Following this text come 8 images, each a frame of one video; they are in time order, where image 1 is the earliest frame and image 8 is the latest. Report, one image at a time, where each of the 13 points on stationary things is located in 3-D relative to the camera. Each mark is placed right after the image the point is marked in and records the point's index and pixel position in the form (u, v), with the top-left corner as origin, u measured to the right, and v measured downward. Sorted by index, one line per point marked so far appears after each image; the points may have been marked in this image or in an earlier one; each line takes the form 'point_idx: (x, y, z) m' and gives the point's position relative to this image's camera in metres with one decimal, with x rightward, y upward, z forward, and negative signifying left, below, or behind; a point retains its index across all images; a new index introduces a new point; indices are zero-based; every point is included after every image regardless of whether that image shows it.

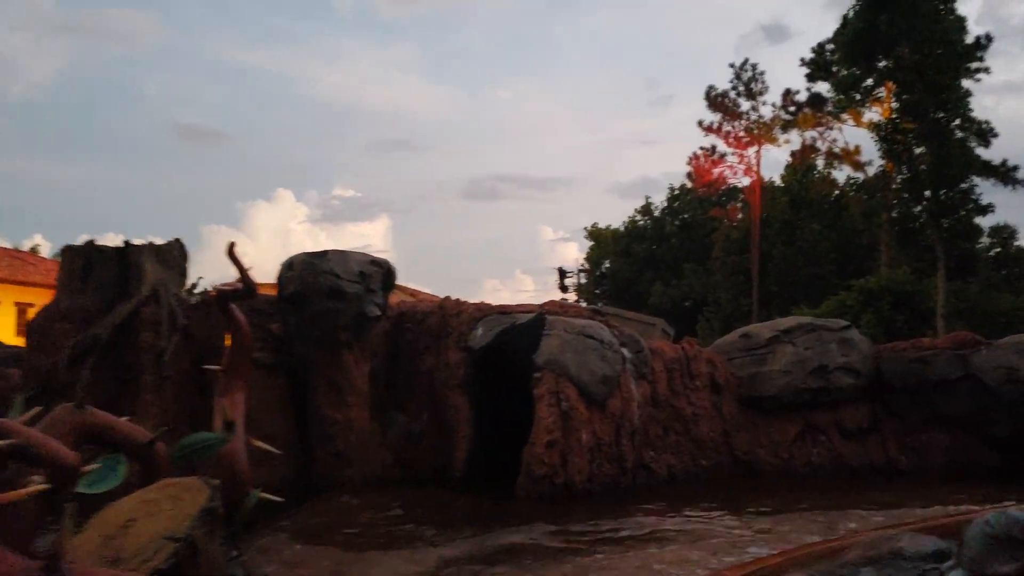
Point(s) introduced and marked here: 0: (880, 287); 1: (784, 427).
0: (+7.7, -0.1, +19.9) m
1: (+2.9, -1.4, +9.9) m
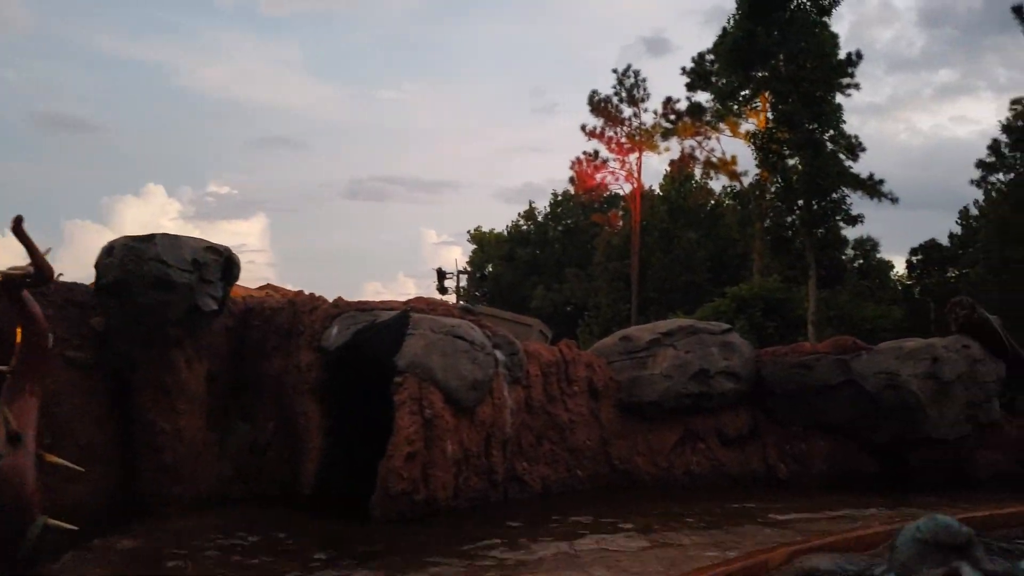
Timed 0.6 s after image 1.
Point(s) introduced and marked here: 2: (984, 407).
0: (+5.1, -0.2, +19.8) m
1: (+1.5, -1.4, +9.3) m
2: (+4.8, -1.2, +9.7) m
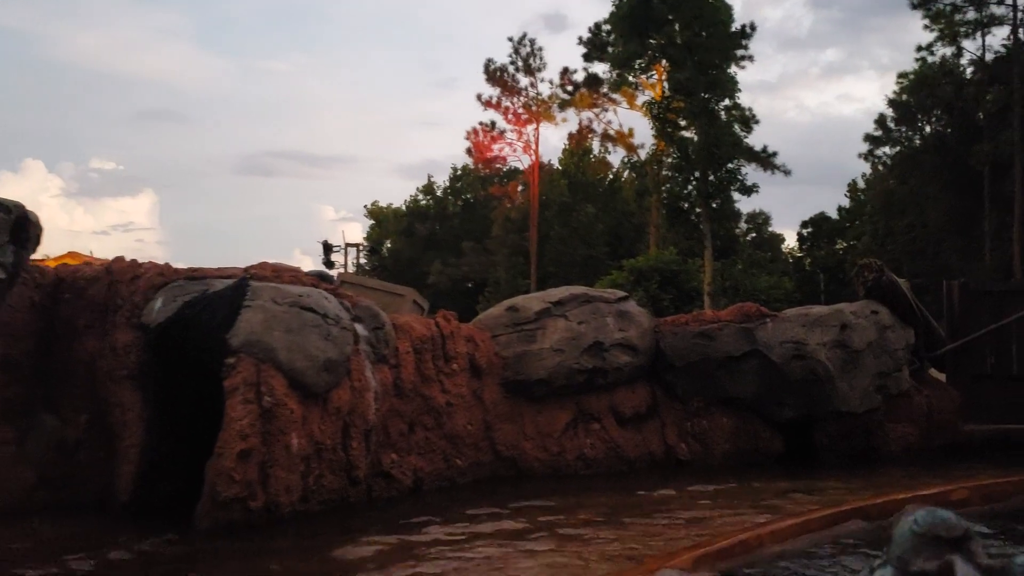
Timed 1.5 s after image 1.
0: (+2.8, +0.4, +19.1) m
1: (+0.4, -1.1, +8.3) m
2: (+3.6, -0.8, +9.0) m
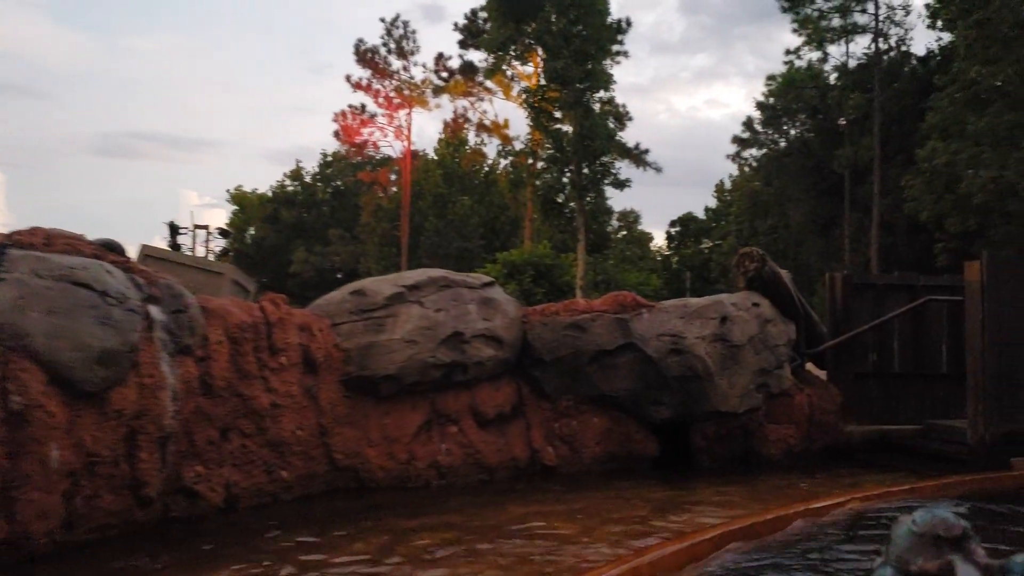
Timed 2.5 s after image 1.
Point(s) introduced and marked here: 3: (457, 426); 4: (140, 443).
0: (+0.2, +0.6, +18.2) m
1: (-0.8, -1.0, +7.2) m
2: (+2.3, -0.8, +8.3) m
3: (-0.4, -1.1, +7.3) m
4: (-2.1, -0.9, +5.3) m
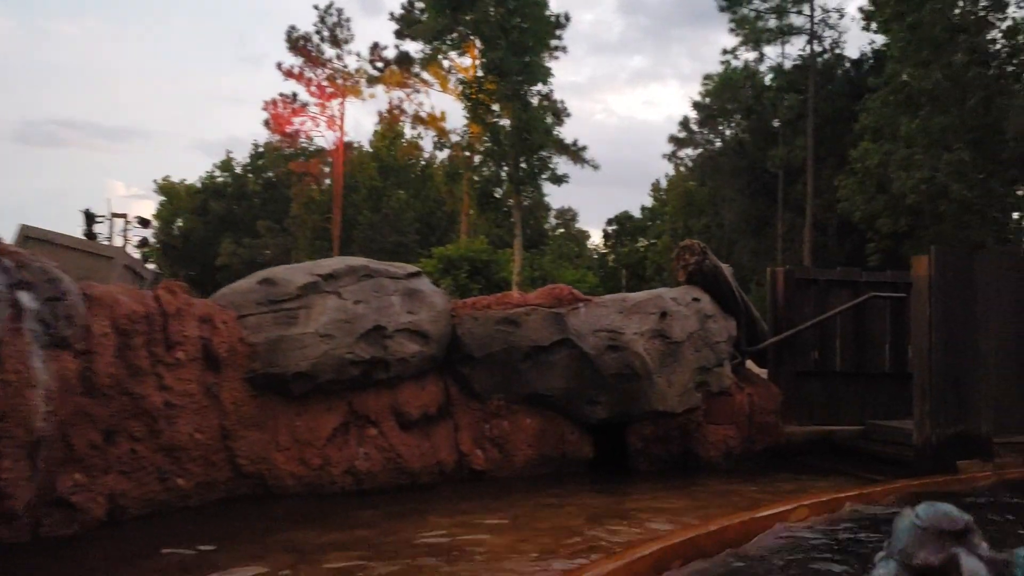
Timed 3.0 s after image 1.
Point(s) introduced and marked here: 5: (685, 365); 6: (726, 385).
0: (-1.0, +0.7, +17.6) m
1: (-1.4, -0.9, +6.5) m
2: (+1.7, -0.7, +7.9) m
3: (-1.0, -1.0, +6.7) m
4: (-2.5, -0.8, +4.6) m
5: (+1.4, -0.6, +7.6) m
6: (+1.8, -0.8, +8.0) m
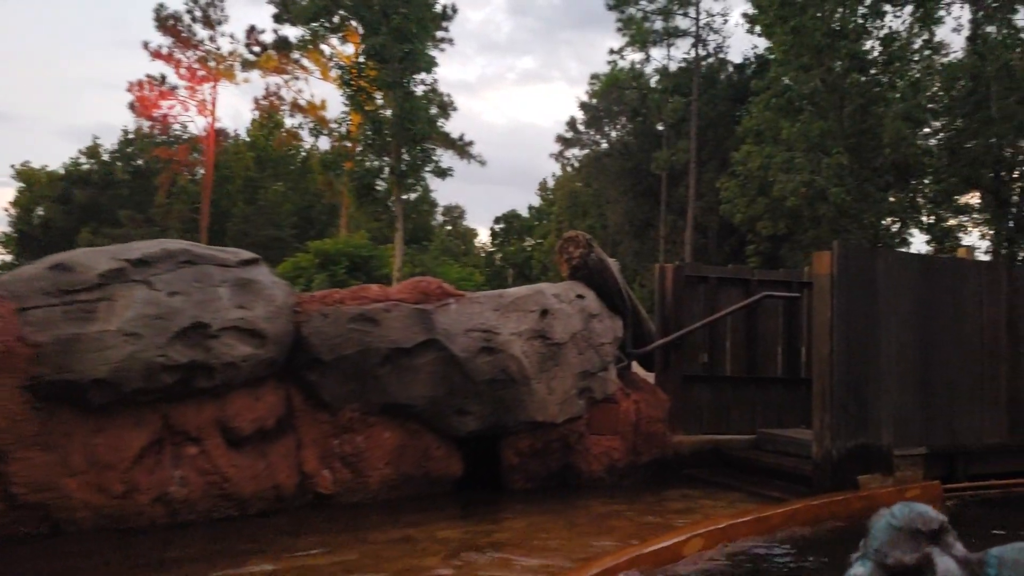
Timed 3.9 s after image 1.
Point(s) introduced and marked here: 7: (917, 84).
0: (-3.2, +0.8, +16.4) m
1: (-2.2, -0.8, +5.4) m
2: (+0.7, -0.7, +7.1) m
3: (-1.9, -0.9, +5.6) m
4: (-3.1, -0.7, +3.3) m
5: (+0.4, -0.6, +6.7) m
6: (+0.8, -0.8, +7.2) m
7: (+8.0, +4.0, +18.7) m
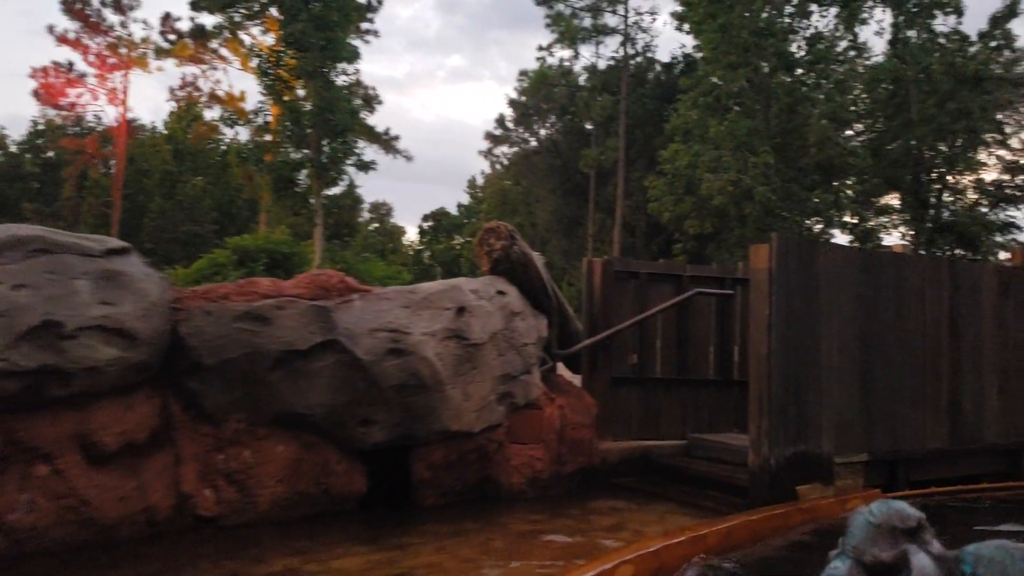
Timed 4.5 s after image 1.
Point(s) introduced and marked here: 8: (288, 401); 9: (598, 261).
0: (-4.5, +0.9, +15.5) m
1: (-2.7, -0.8, +4.6) m
2: (+0.1, -0.6, +6.5) m
3: (-2.3, -0.9, +4.8) m
4: (-3.4, -0.7, +2.5) m
5: (-0.2, -0.6, +6.1) m
6: (+0.2, -0.8, +6.6) m
7: (+6.5, +4.0, +18.6) m
8: (-1.3, -0.7, +5.6) m
9: (+0.7, +0.2, +7.6) m
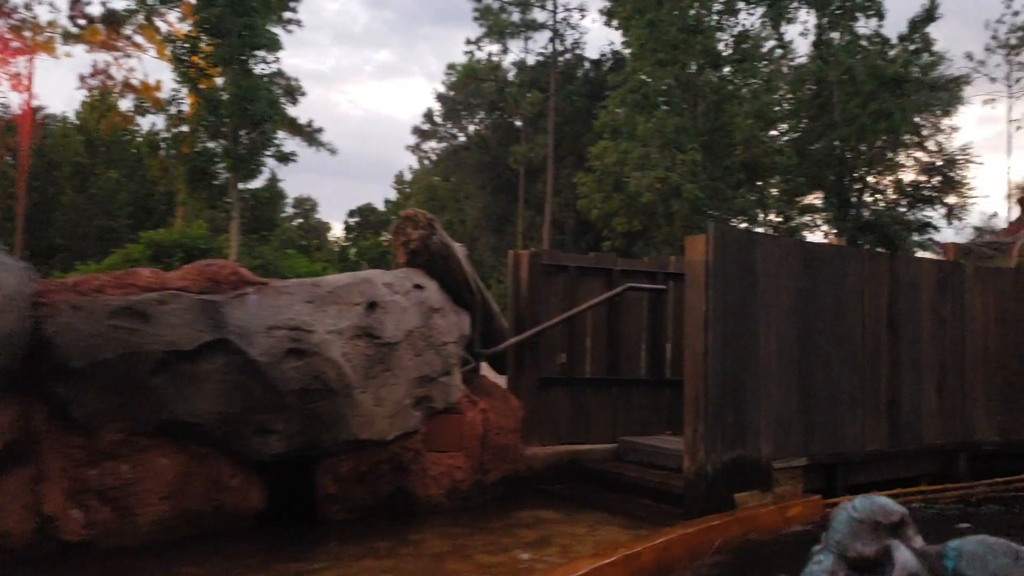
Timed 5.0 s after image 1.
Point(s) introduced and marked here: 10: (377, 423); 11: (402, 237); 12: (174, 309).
0: (-5.7, +0.9, +14.5) m
1: (-3.1, -0.7, +3.8) m
2: (-0.5, -0.6, +5.9) m
3: (-2.7, -0.9, +4.1) m
4: (-3.6, -0.6, +1.7) m
5: (-0.7, -0.5, +5.6) m
6: (-0.4, -0.7, +6.0) m
7: (+5.1, +4.1, +18.5) m
8: (-1.8, -0.6, +4.9) m
9: (+0.1, +0.3, +7.1) m
10: (-0.8, -0.8, +5.4) m
11: (-0.7, +0.3, +6.4) m
12: (-1.7, -0.1, +4.9) m
